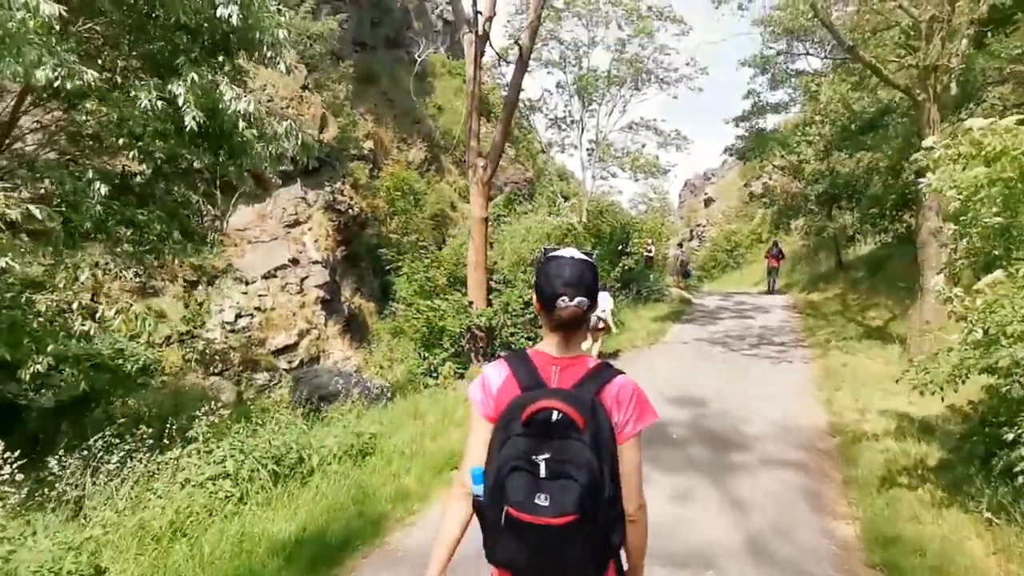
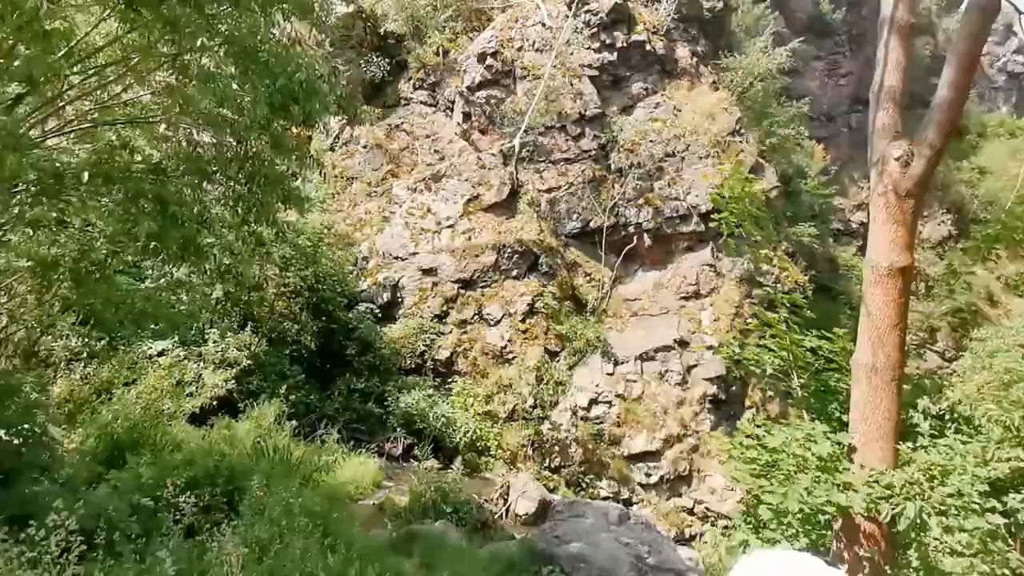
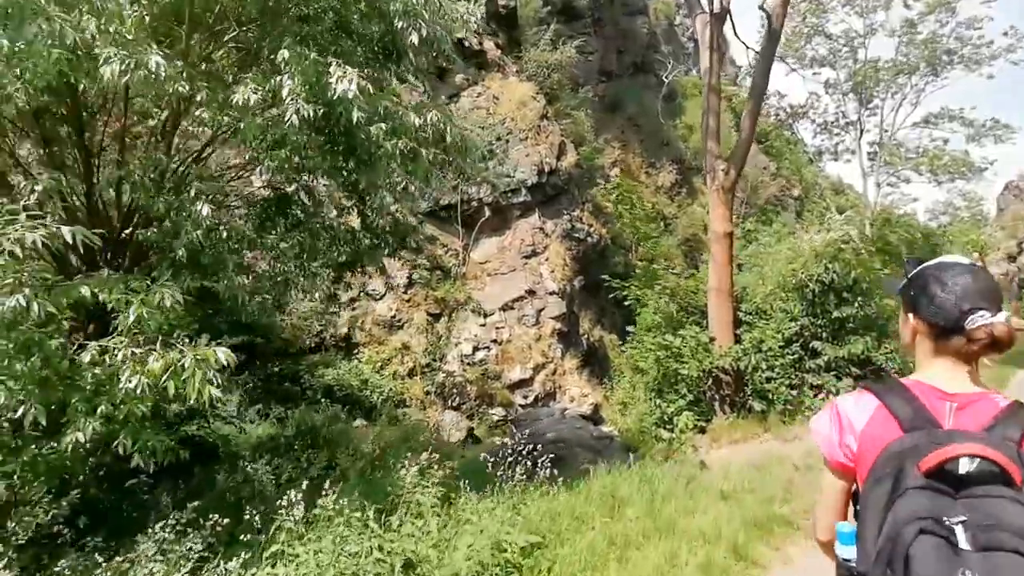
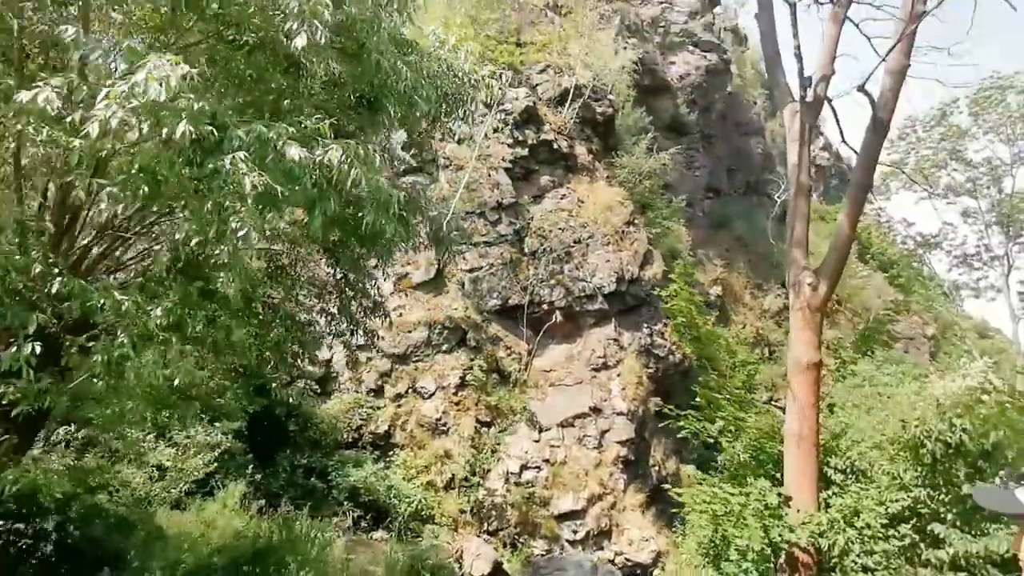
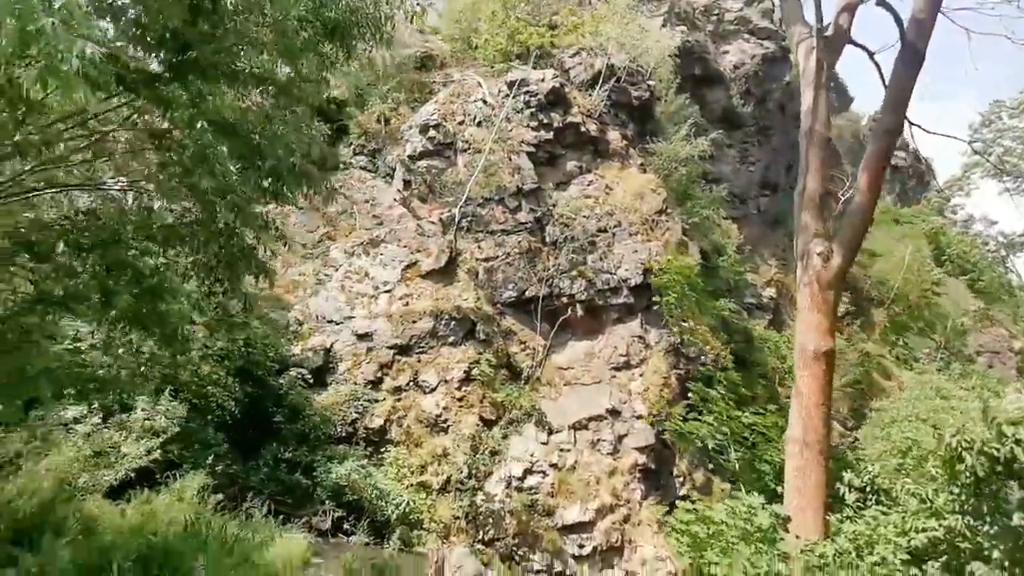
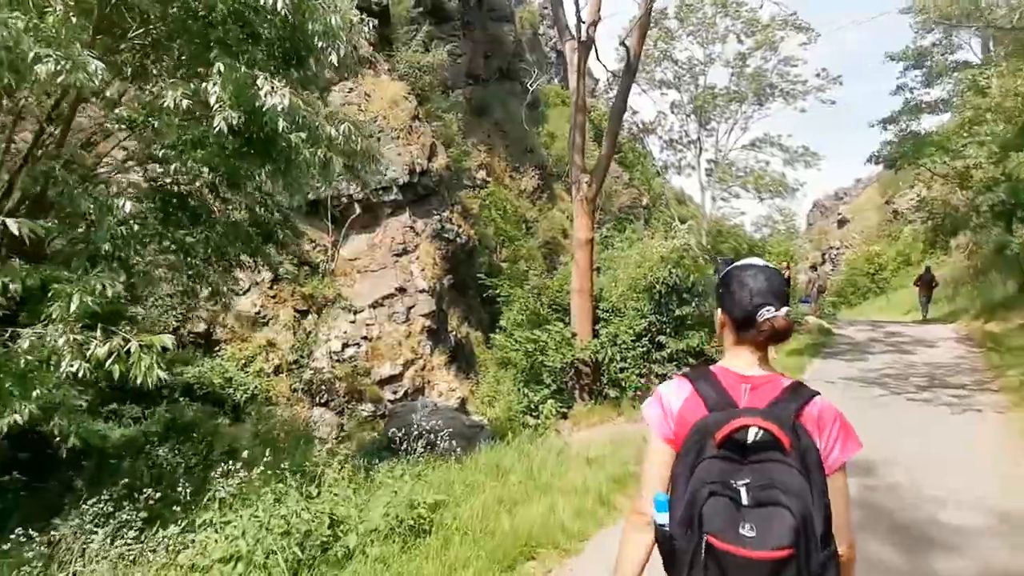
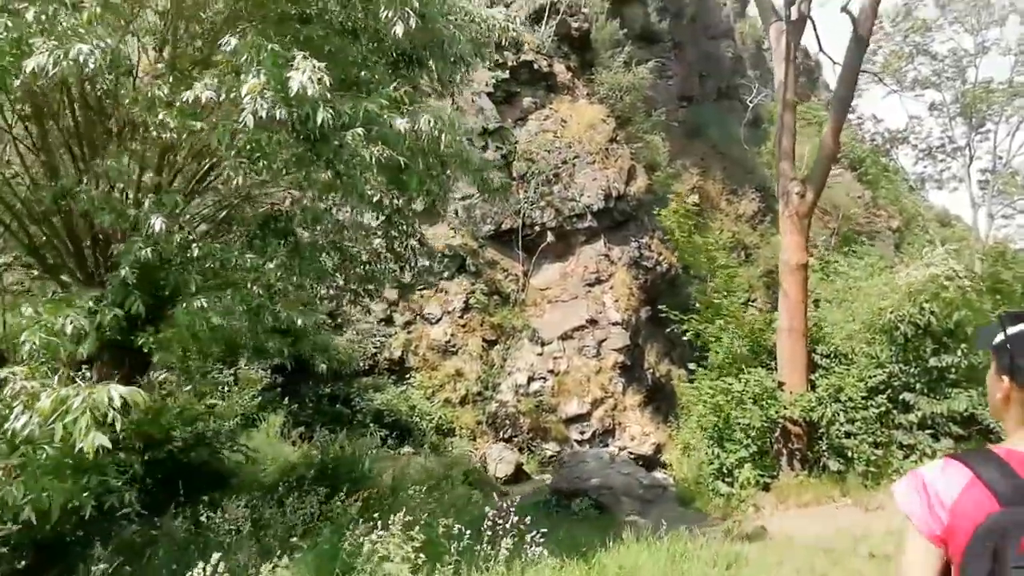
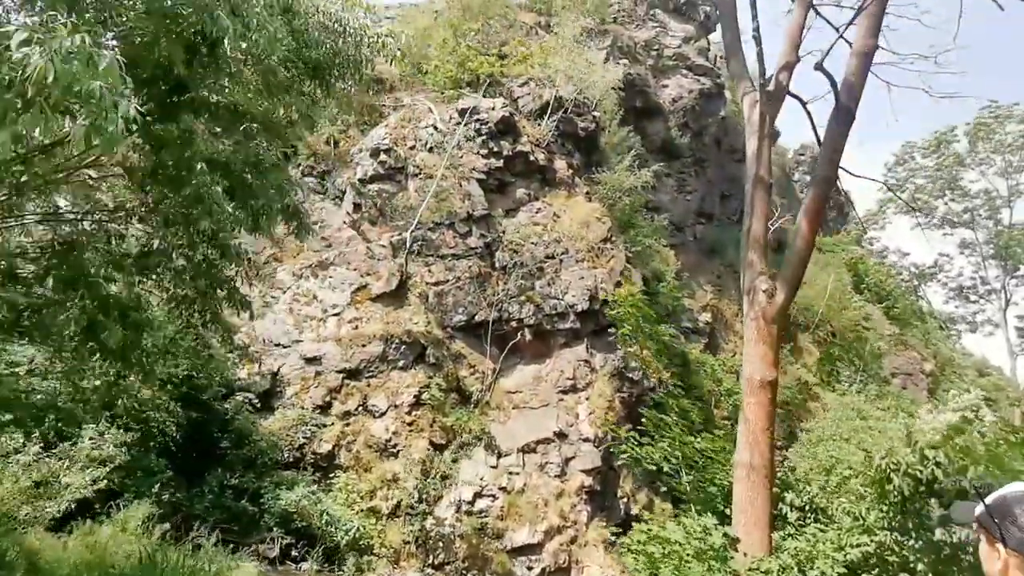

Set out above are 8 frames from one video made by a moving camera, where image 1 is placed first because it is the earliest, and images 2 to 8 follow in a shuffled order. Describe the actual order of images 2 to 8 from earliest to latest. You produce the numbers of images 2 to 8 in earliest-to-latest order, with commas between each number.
6, 3, 7, 4, 8, 5, 2
